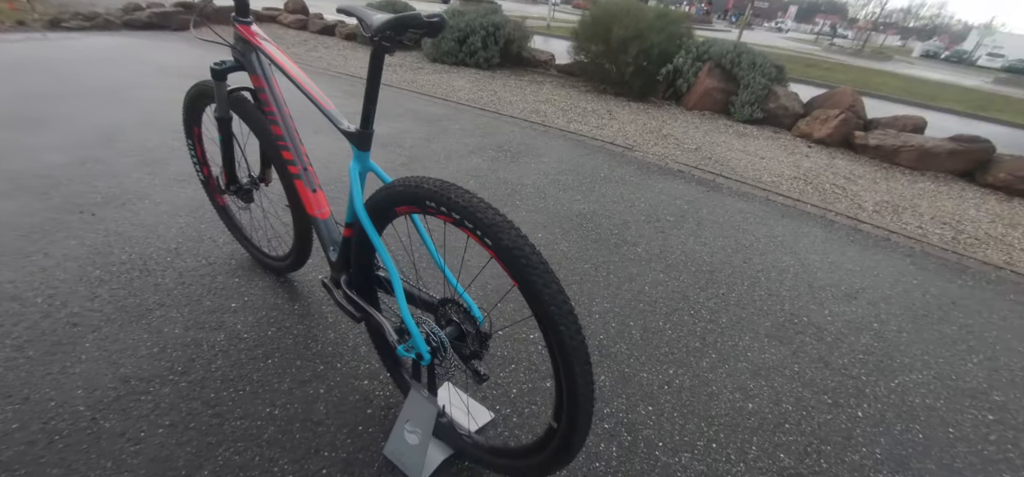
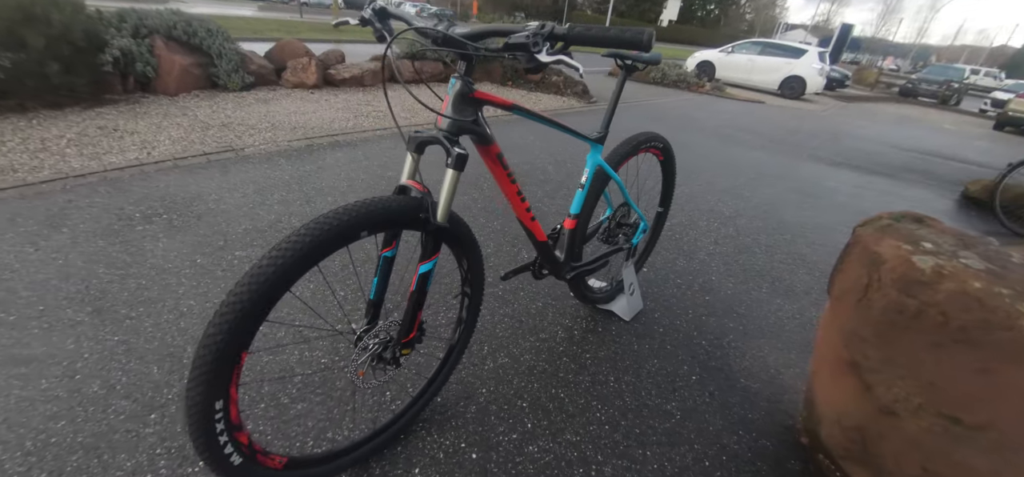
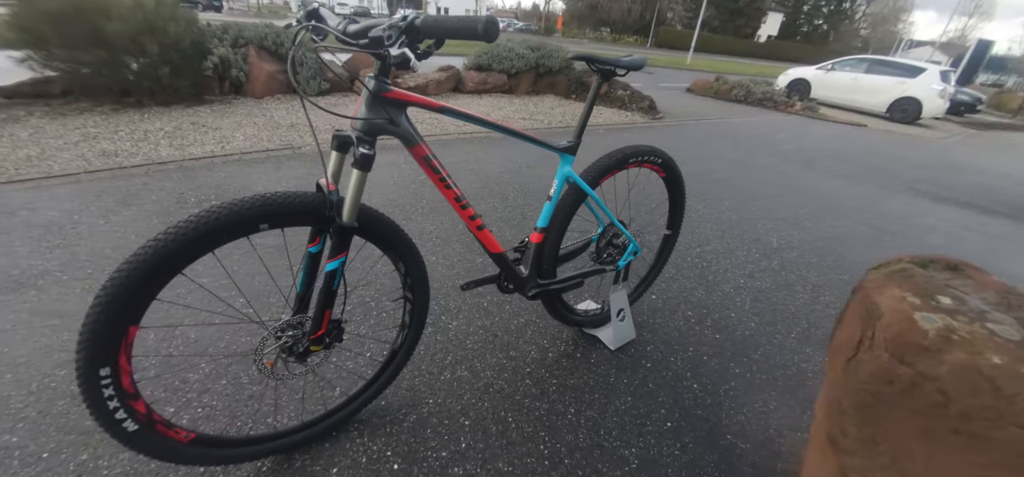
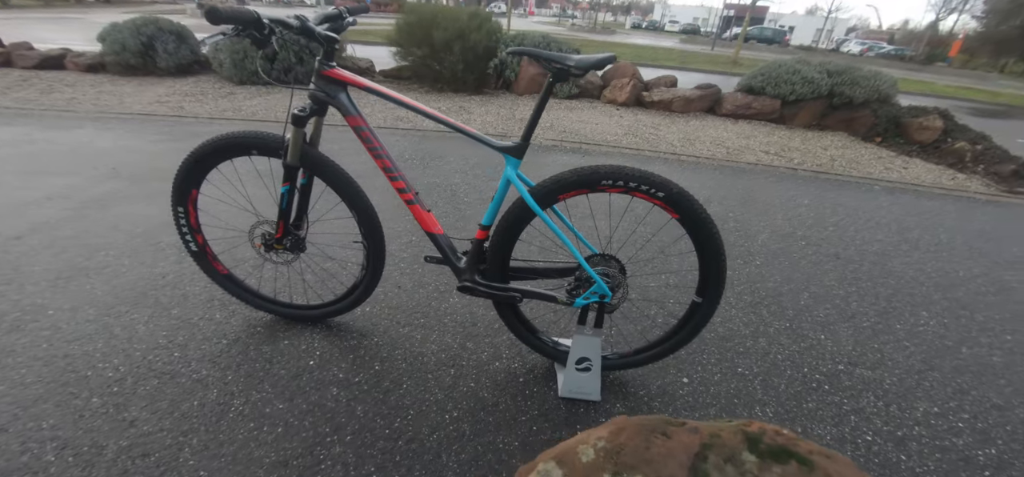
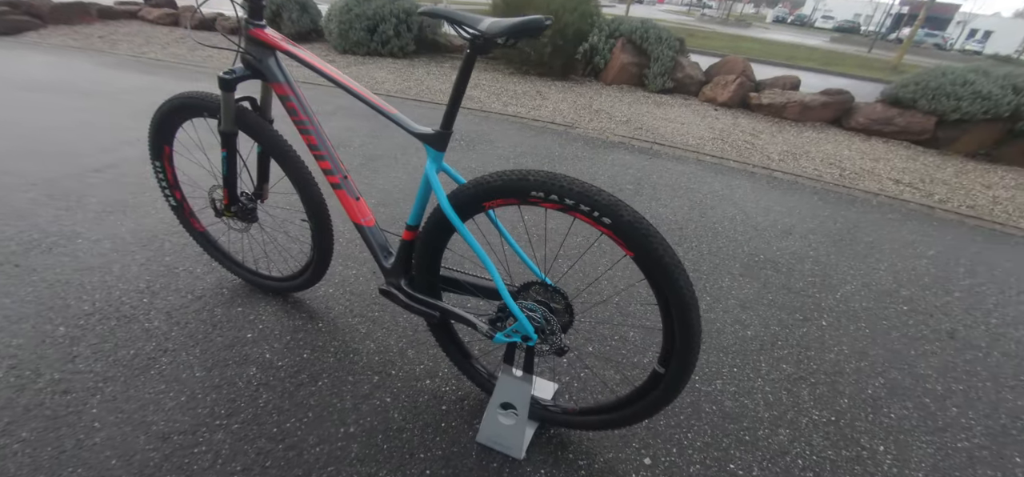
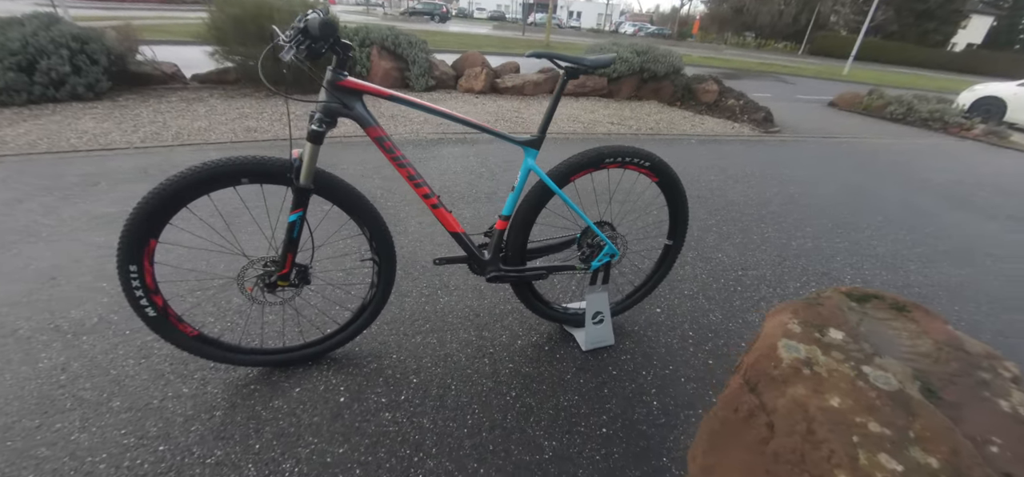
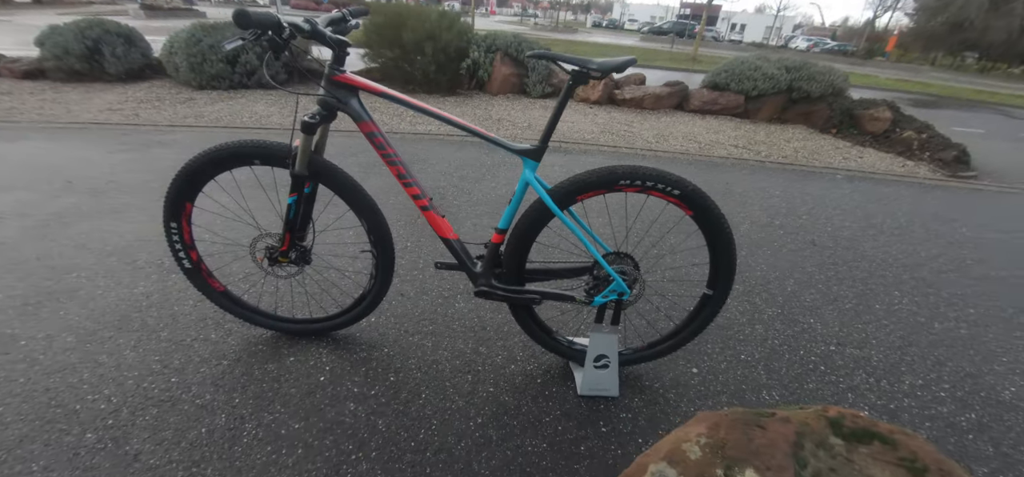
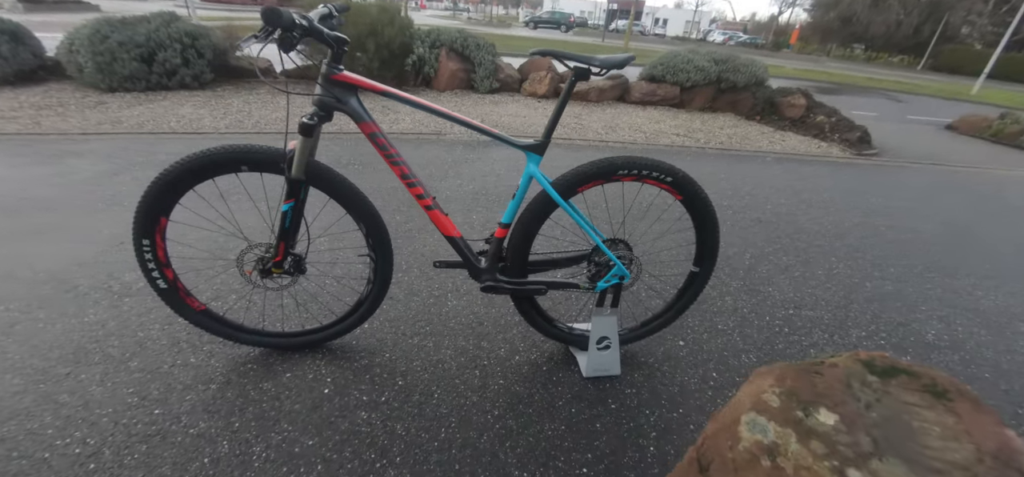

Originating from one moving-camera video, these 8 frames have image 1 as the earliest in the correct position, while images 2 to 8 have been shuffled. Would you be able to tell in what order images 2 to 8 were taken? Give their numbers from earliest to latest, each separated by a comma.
5, 4, 7, 8, 6, 3, 2
